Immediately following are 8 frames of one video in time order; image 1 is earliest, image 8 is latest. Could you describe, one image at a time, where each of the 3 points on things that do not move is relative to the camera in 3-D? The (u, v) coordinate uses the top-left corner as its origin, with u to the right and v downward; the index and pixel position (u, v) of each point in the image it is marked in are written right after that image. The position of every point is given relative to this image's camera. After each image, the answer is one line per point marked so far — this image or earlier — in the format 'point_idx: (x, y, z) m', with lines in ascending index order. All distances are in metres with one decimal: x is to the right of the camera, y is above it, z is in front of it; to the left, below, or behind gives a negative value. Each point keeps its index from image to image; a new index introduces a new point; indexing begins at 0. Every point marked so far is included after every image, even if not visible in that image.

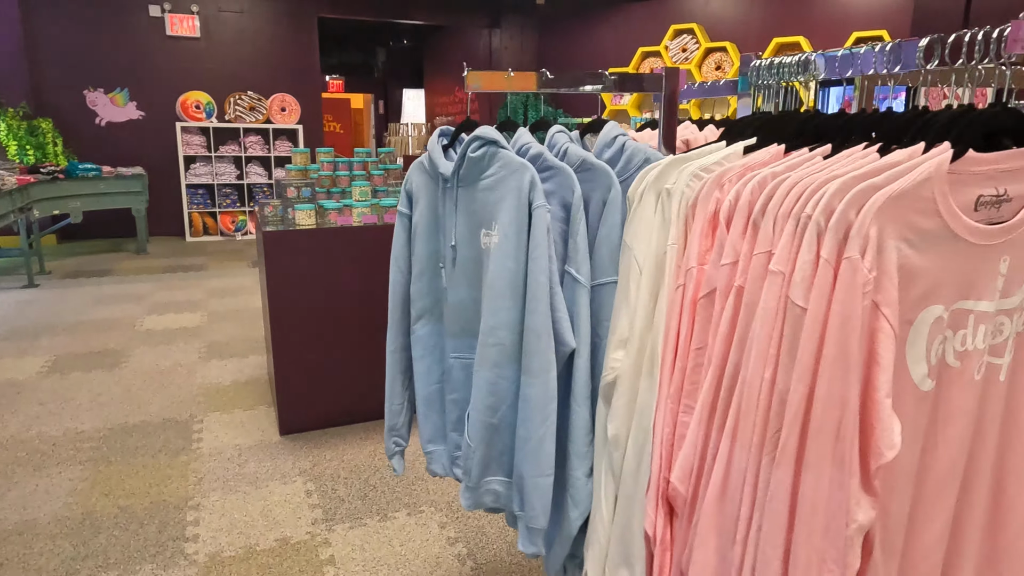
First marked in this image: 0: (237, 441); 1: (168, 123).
0: (-1.1, -0.6, +2.7) m
1: (-3.8, +1.8, +7.3) m
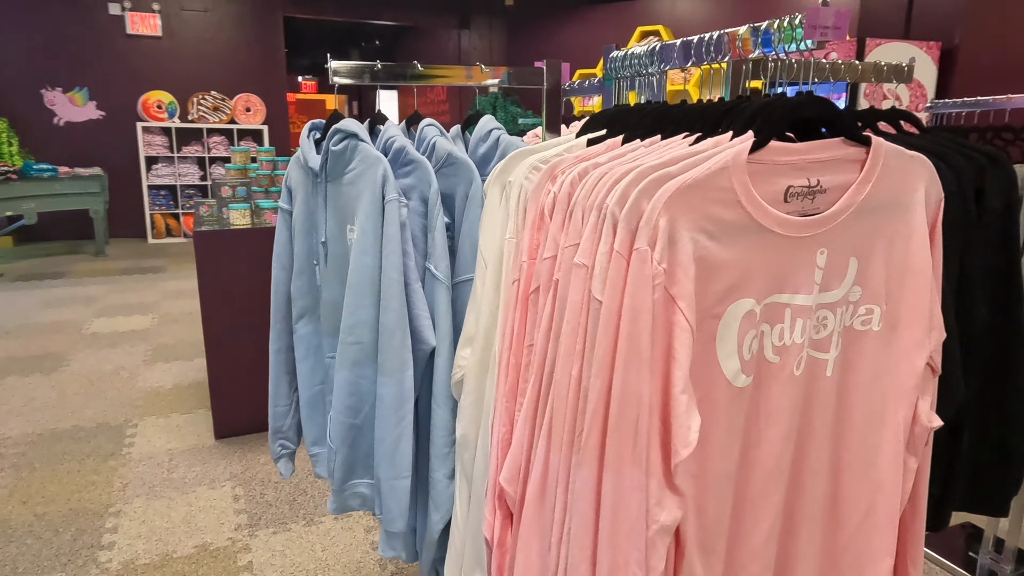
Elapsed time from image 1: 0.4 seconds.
0: (-1.4, -0.6, +2.6) m
1: (-4.2, +1.8, +7.2) m
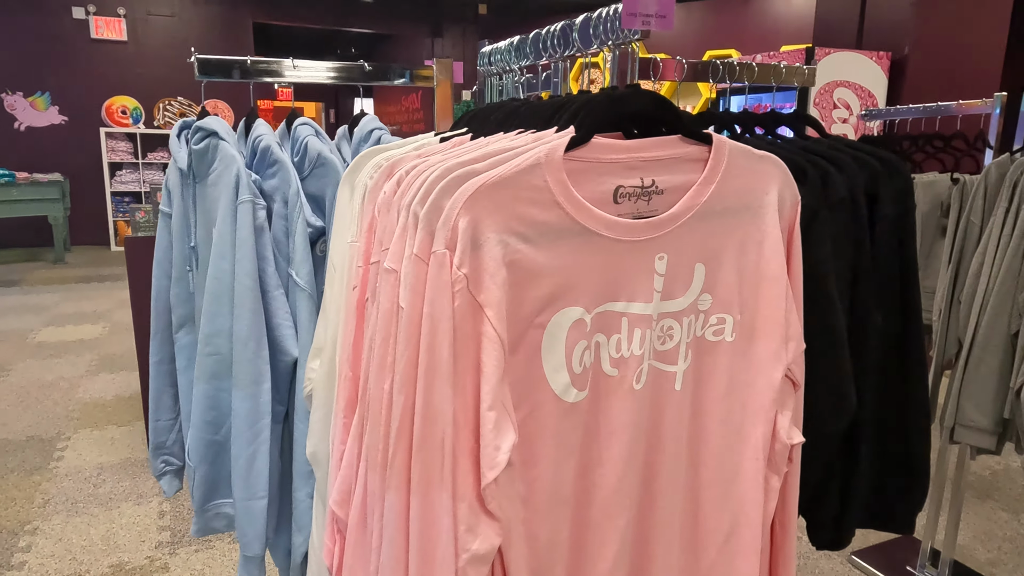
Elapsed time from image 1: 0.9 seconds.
0: (-1.6, -0.7, +2.5) m
1: (-4.5, +1.7, +7.0) m
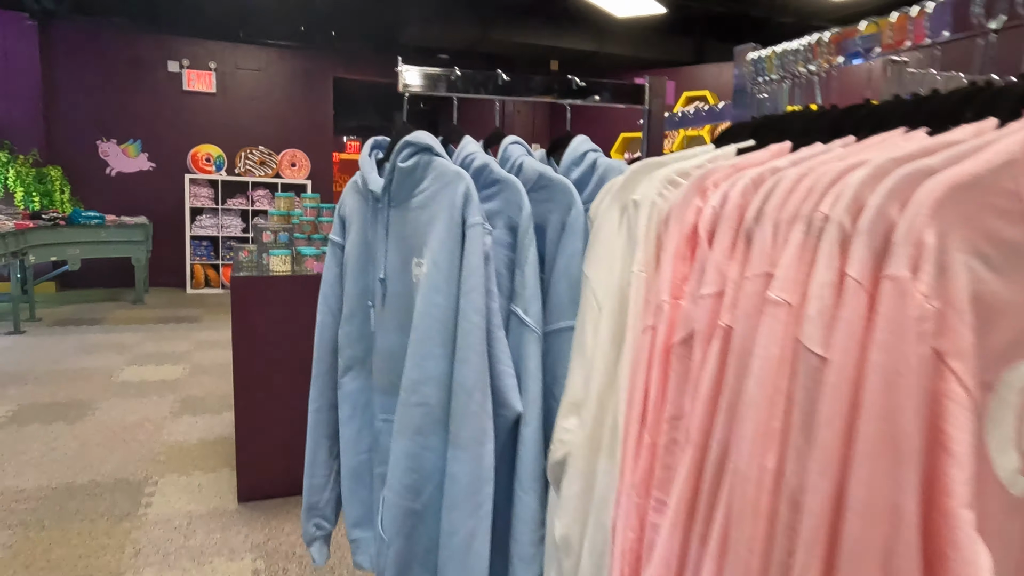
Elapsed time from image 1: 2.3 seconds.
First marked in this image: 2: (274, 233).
0: (-1.2, -0.8, +2.4) m
1: (-3.7, +1.2, +7.3) m
2: (-0.9, +0.2, +2.6) m
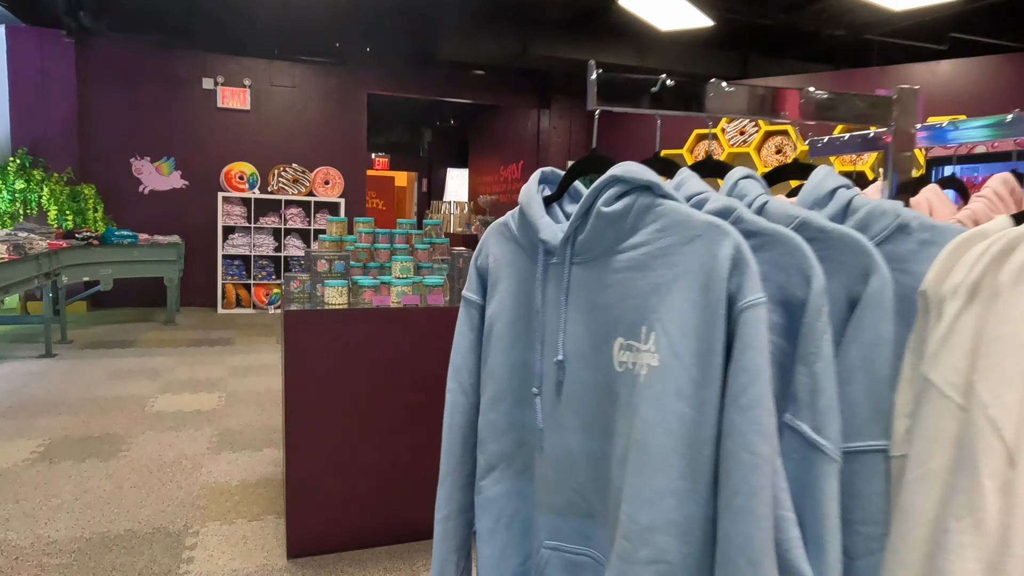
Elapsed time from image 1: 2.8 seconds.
0: (-0.9, -0.9, +2.2) m
1: (-3.3, +1.0, +7.2) m
2: (-0.7, +0.1, +2.4) m
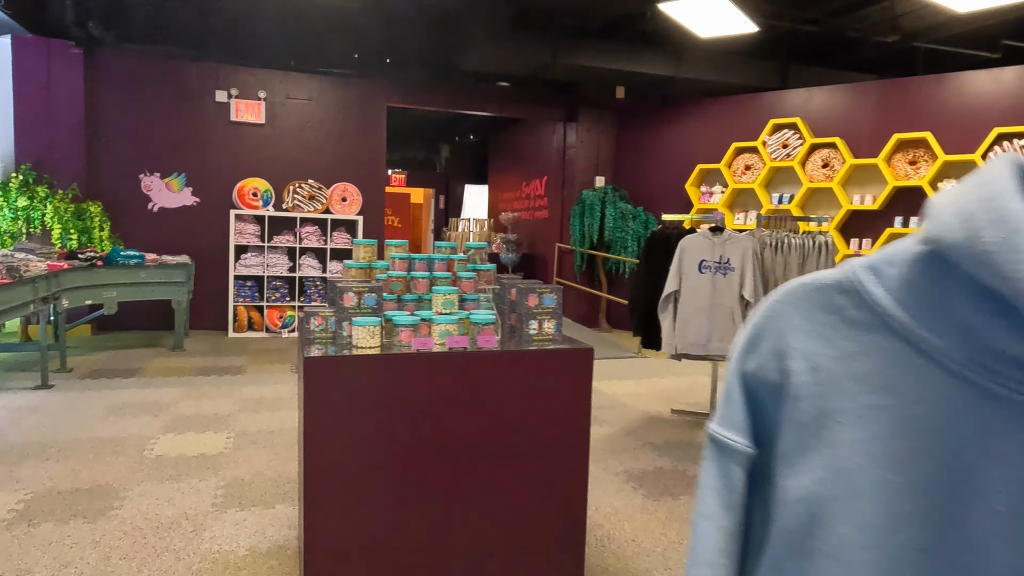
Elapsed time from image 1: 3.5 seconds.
0: (-0.7, -1.0, +1.8) m
1: (-3.0, +0.8, +6.8) m
2: (-0.5, 0.0, +2.0) m
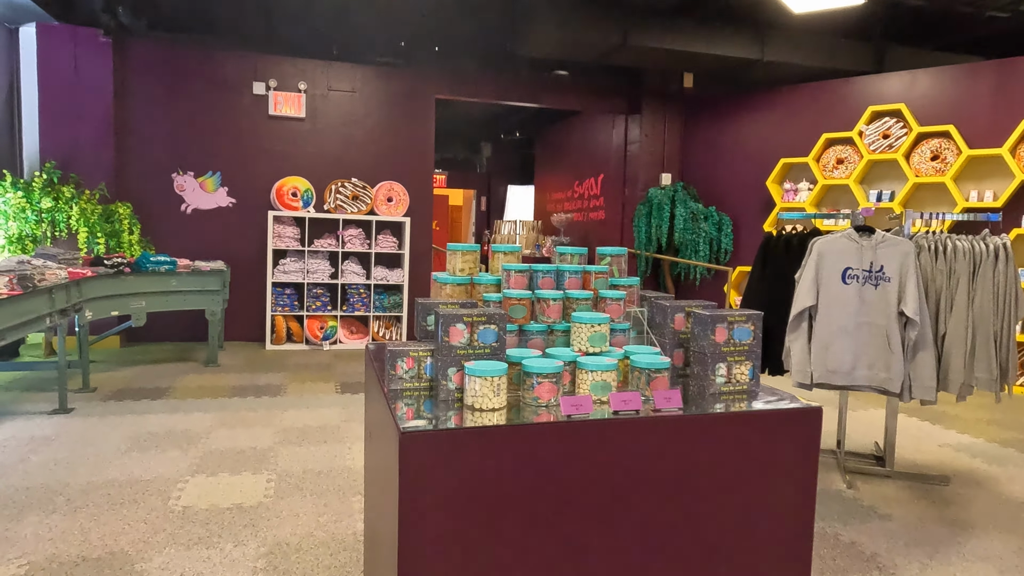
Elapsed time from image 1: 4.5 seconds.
0: (-0.4, -1.1, +1.1) m
1: (-2.4, +0.7, +6.3) m
2: (-0.1, -0.1, +1.3) m
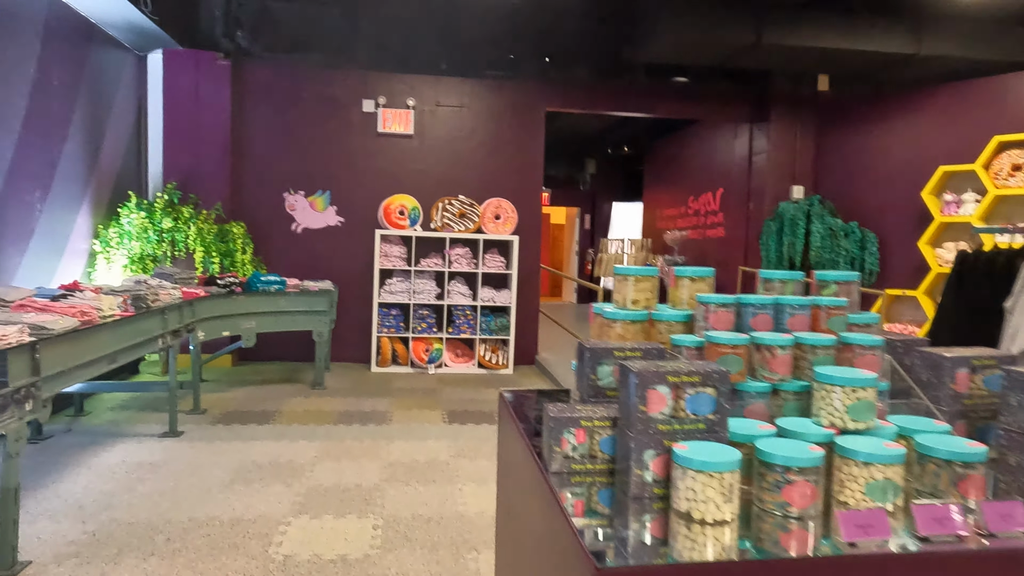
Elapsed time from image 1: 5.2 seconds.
0: (-0.1, -1.1, +0.7) m
1: (-1.4, +0.5, +6.2) m
2: (+0.2, -0.1, +0.9) m
